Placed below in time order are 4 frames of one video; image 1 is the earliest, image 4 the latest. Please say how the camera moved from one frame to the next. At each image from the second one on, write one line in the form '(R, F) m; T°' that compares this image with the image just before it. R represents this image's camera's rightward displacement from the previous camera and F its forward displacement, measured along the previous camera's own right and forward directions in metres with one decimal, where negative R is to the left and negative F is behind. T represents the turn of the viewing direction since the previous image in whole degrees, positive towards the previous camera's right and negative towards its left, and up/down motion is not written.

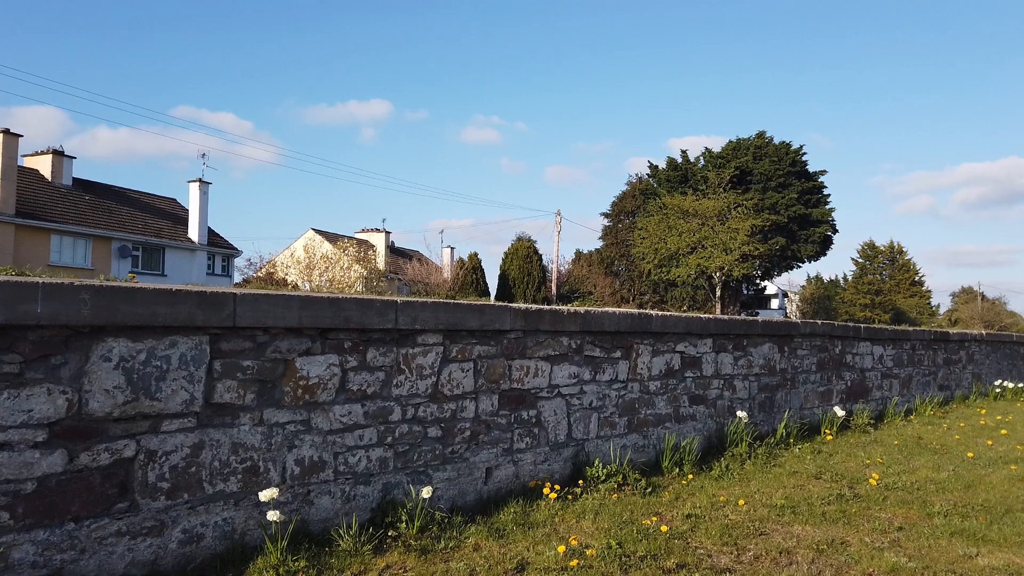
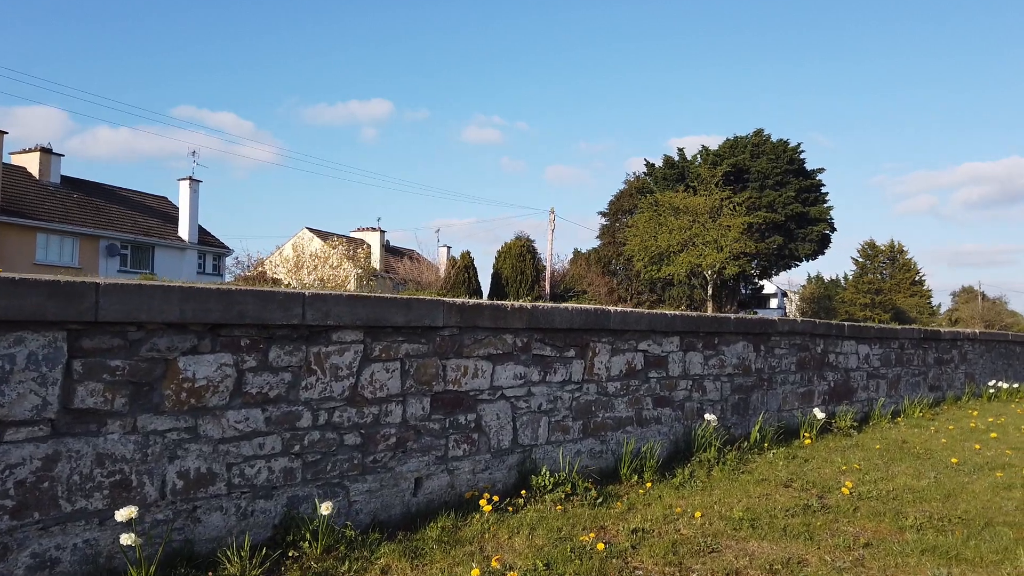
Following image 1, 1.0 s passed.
(+0.2, +0.4) m; 0°
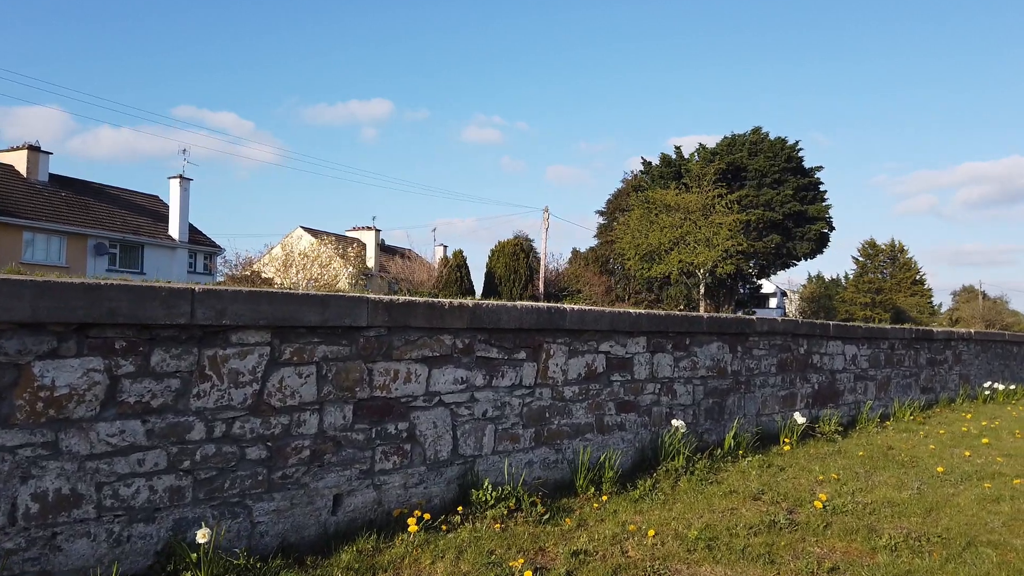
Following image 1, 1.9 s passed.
(+0.2, +0.4) m; 0°
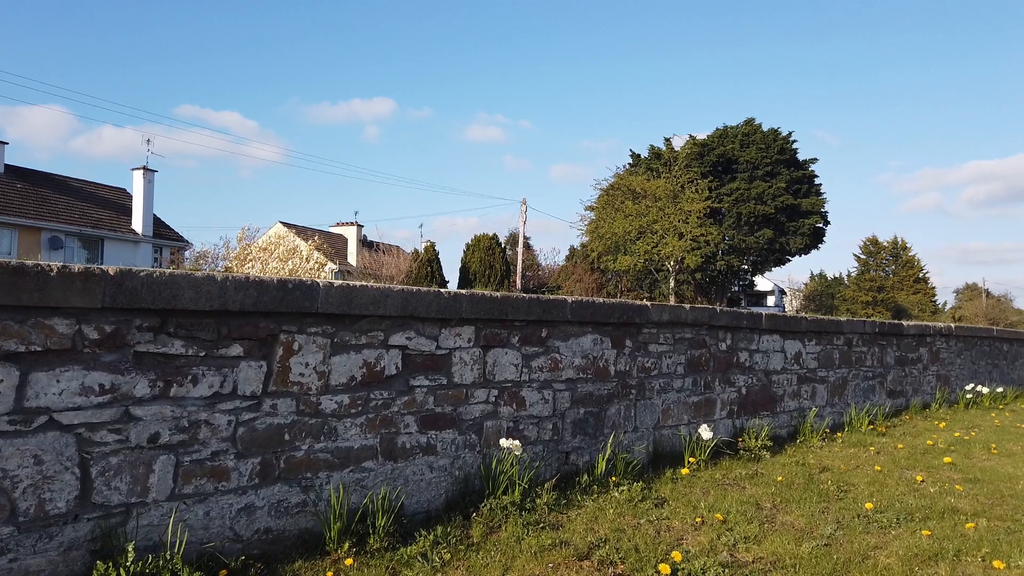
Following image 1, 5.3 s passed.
(+0.6, +1.4) m; 0°
